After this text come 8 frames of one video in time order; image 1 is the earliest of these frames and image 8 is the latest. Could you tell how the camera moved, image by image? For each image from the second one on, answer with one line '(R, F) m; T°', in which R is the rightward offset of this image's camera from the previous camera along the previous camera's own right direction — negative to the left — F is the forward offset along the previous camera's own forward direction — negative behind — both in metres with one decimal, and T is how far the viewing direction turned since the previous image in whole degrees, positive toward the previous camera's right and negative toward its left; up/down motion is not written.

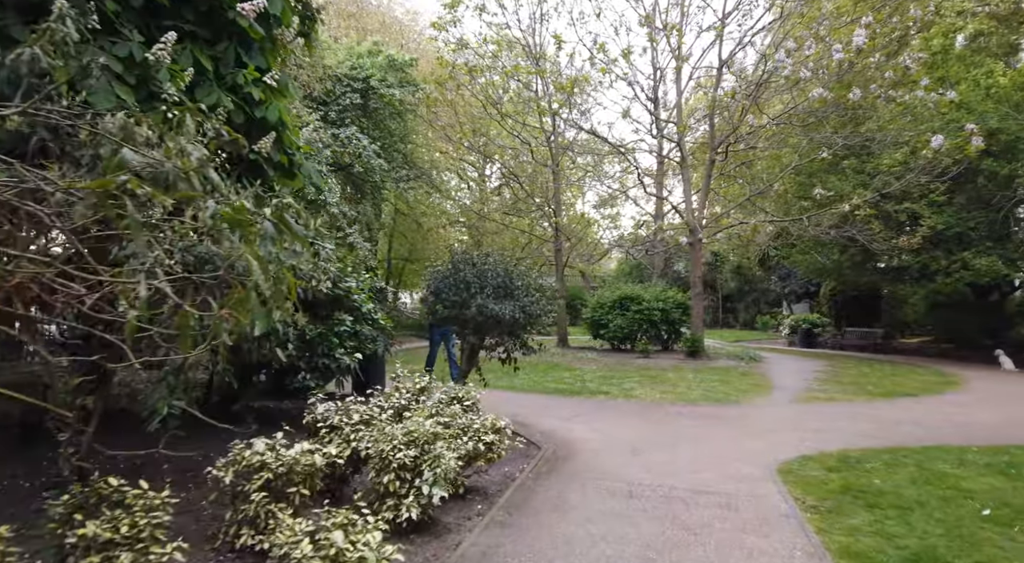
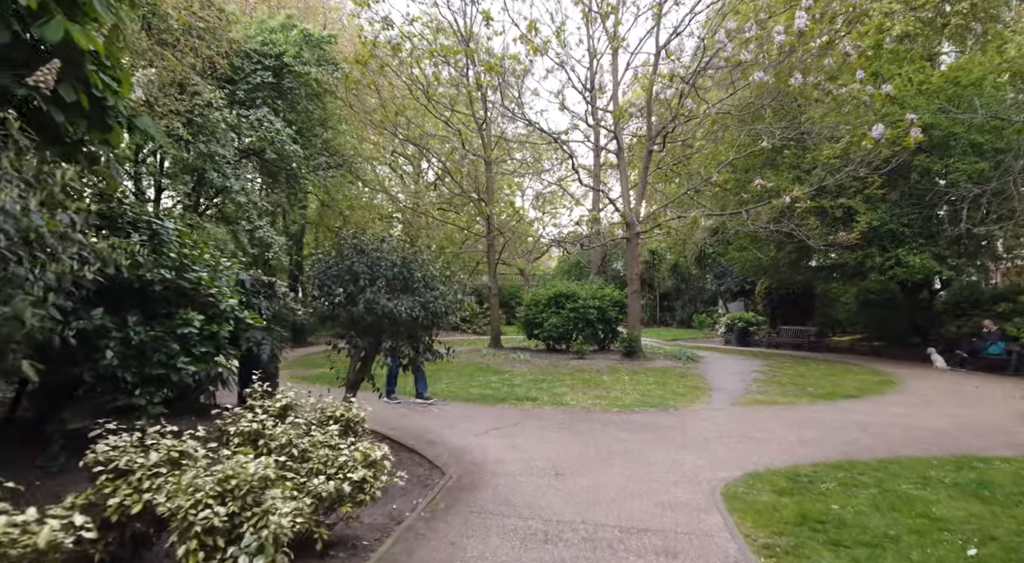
(+0.3, +0.9) m; +6°
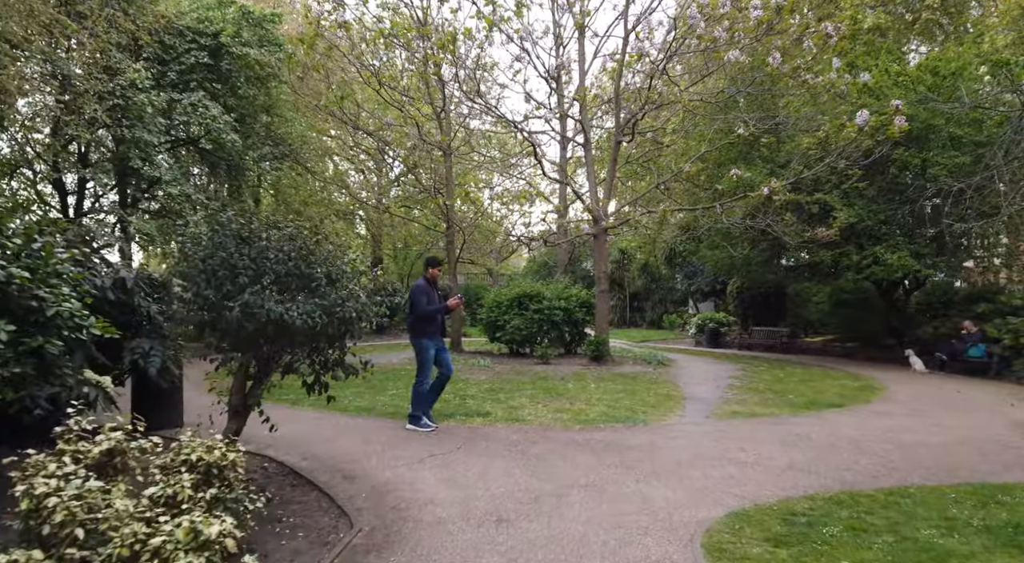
(+0.3, +0.9) m; +3°
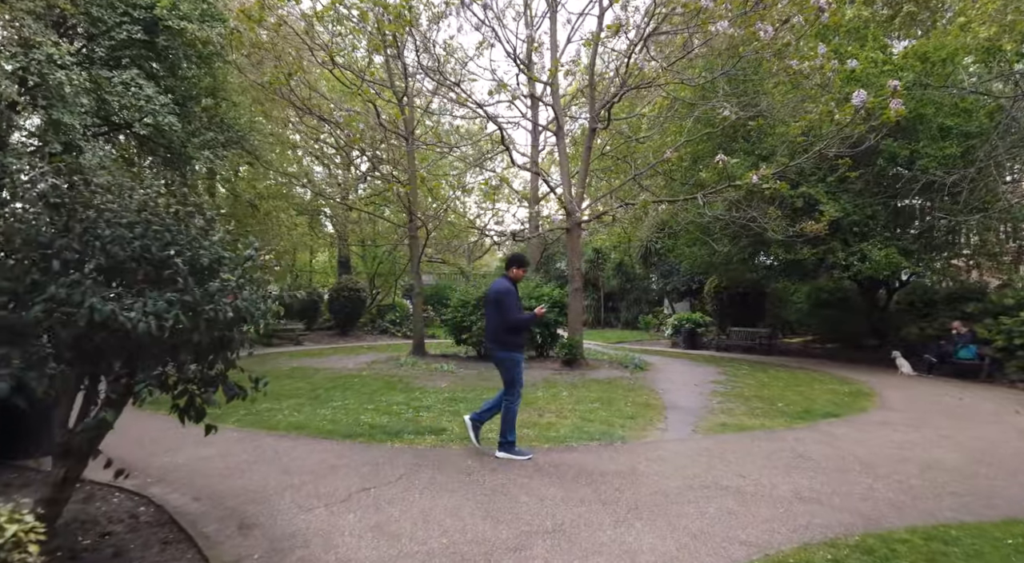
(+0.2, +0.9) m; +2°
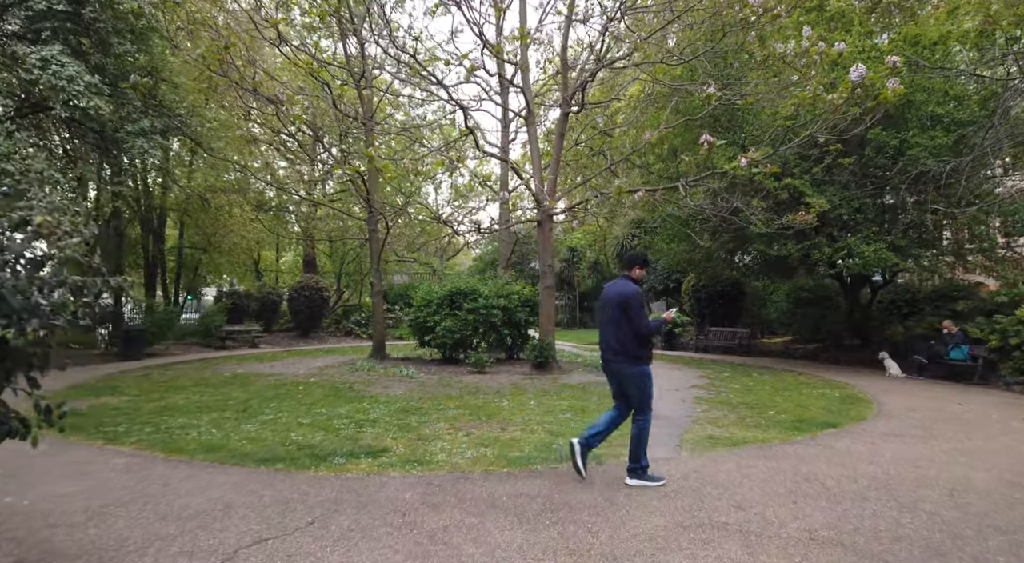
(+0.2, +0.9) m; +2°
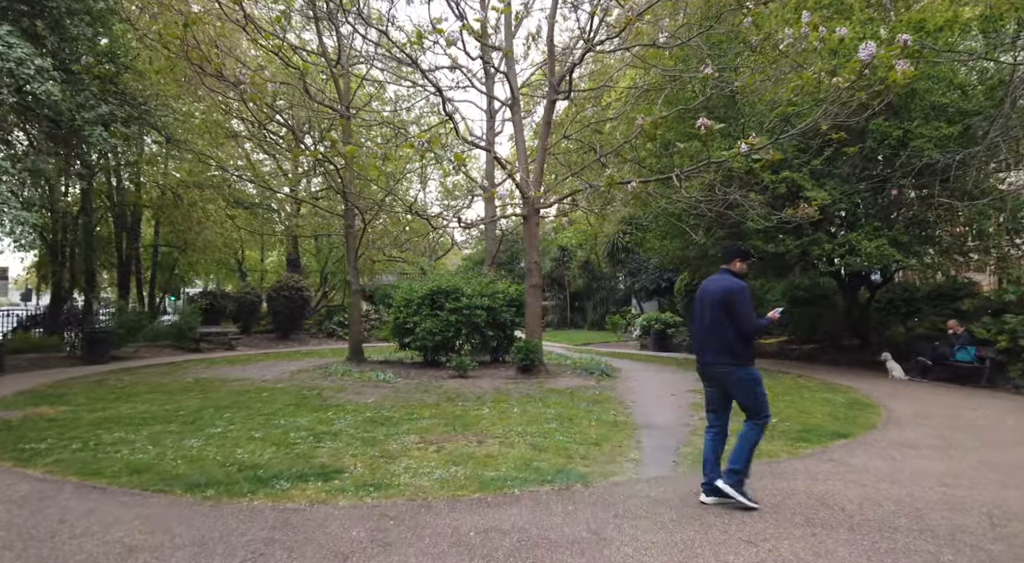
(+0.1, +0.6) m; +1°
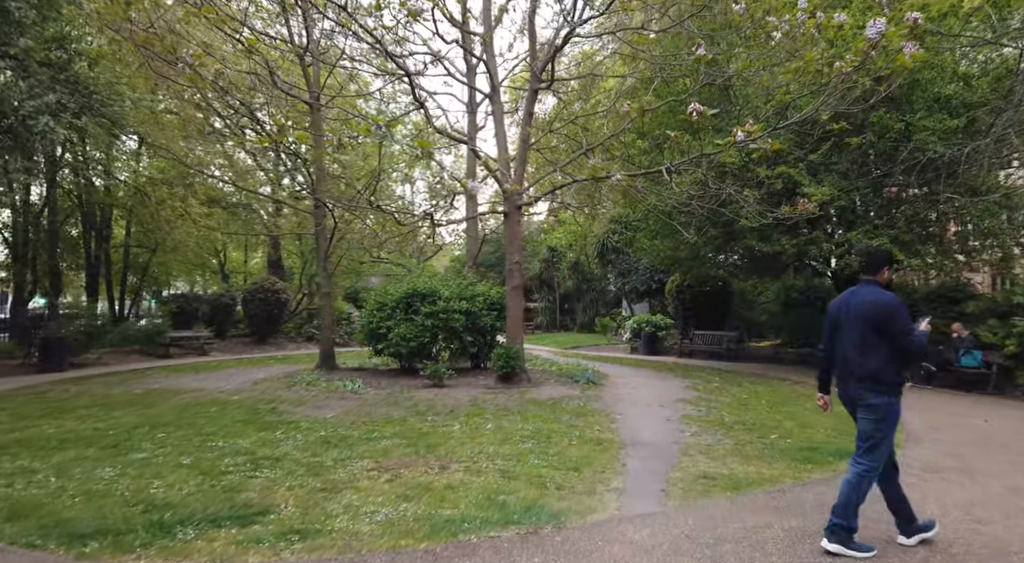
(+0.2, +0.6) m; +1°
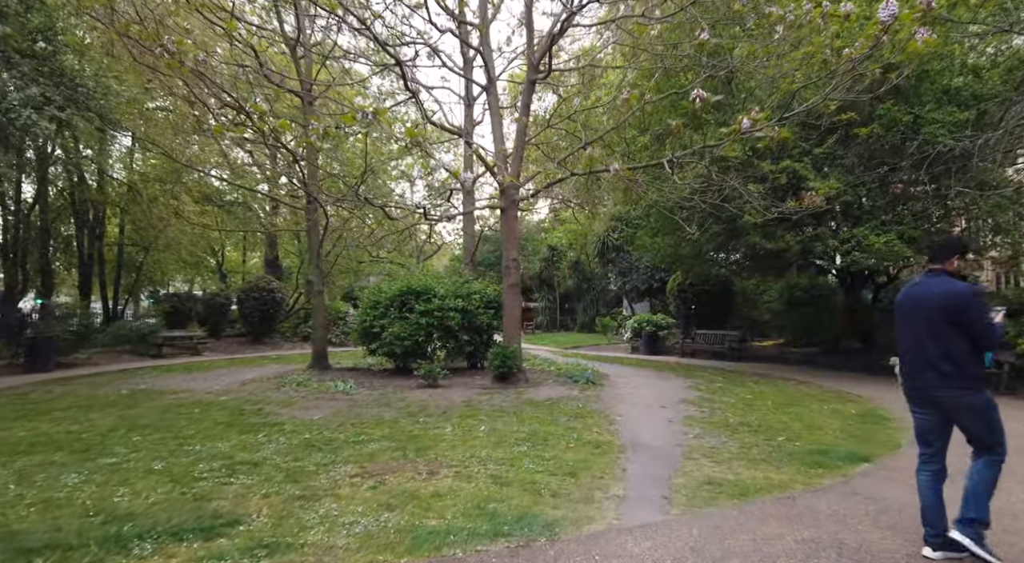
(+0.1, +0.3) m; 0°
